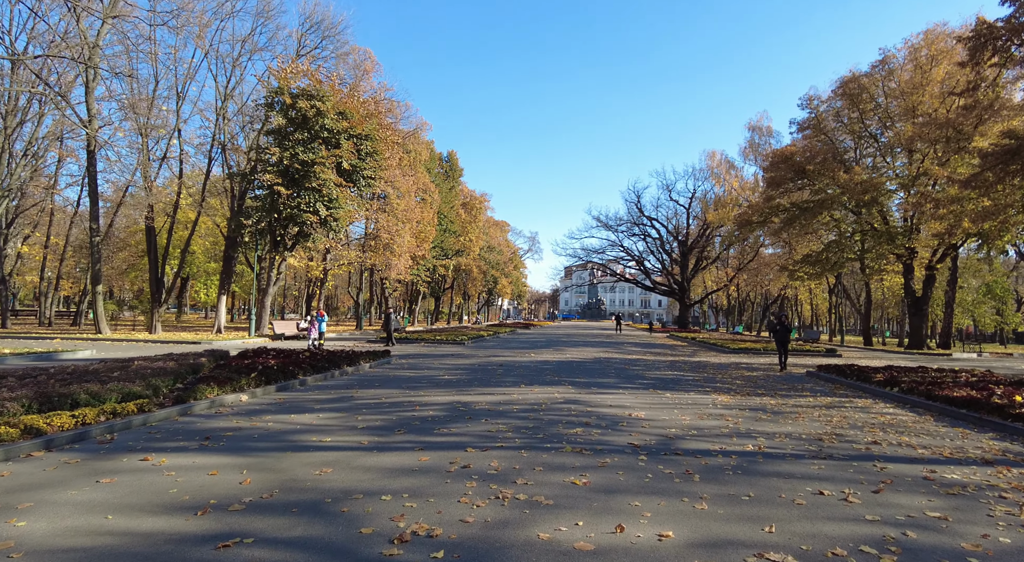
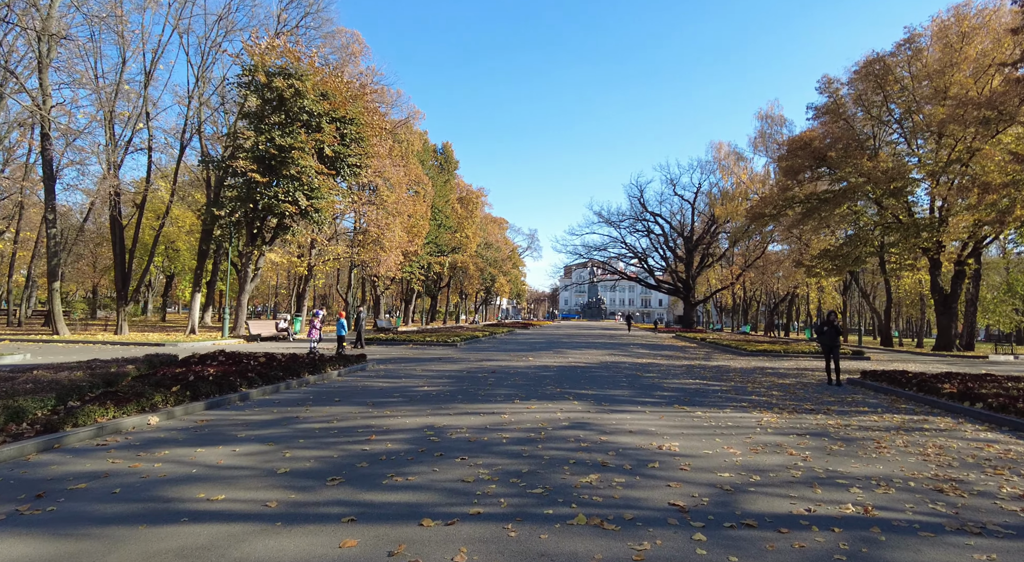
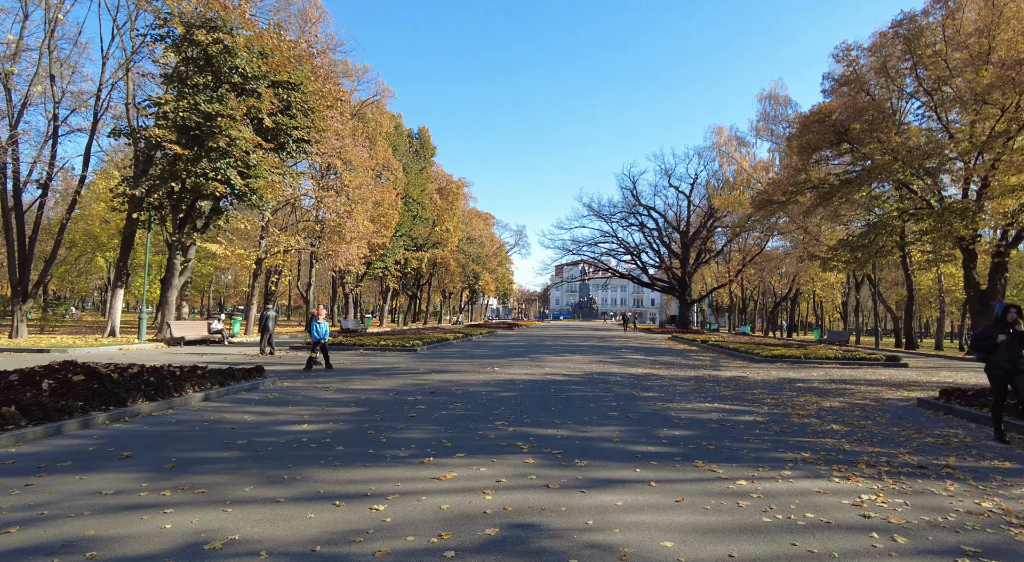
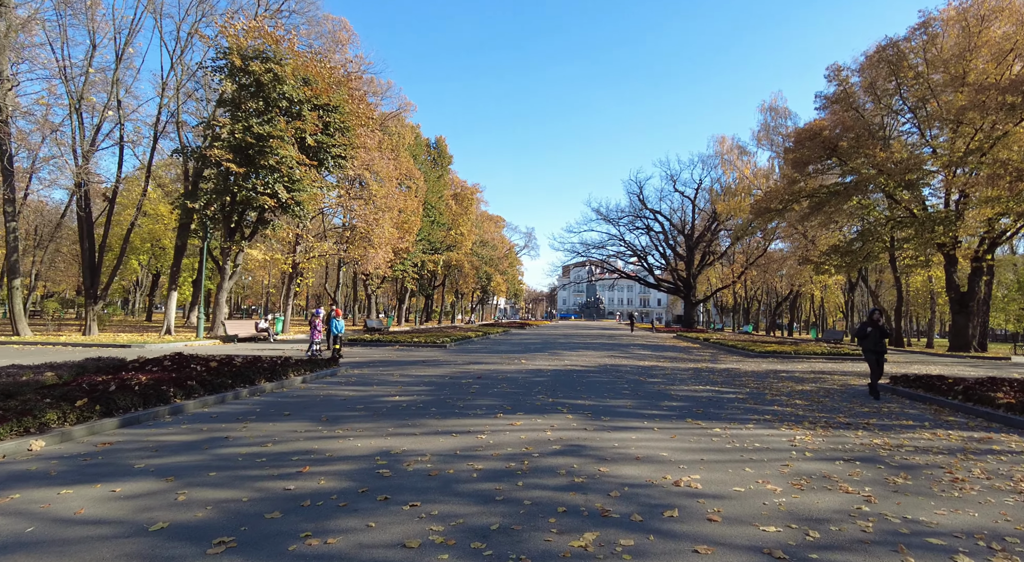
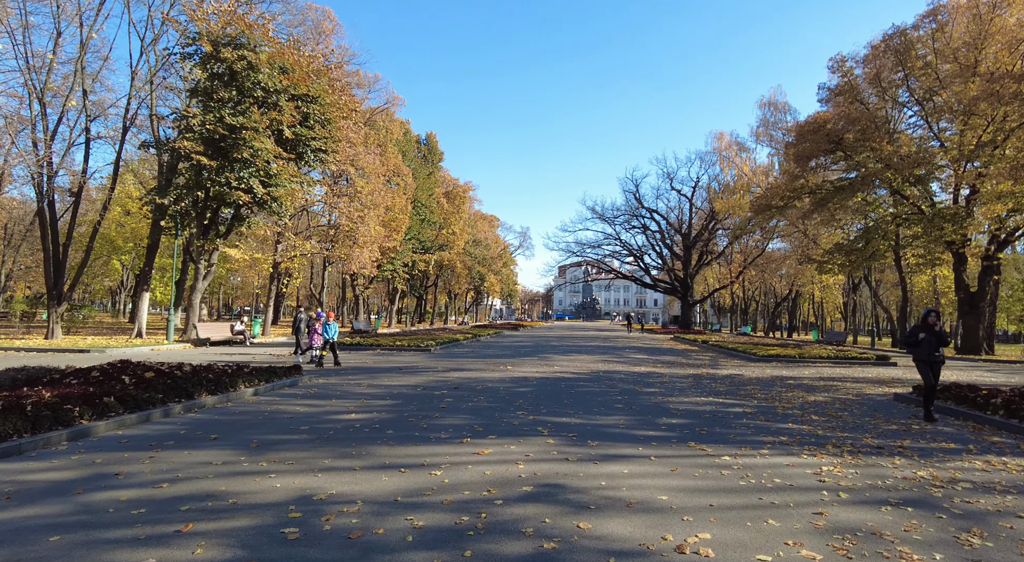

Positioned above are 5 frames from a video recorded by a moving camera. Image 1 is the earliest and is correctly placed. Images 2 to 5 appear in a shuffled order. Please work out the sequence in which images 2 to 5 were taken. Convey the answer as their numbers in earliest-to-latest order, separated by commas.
2, 4, 5, 3
